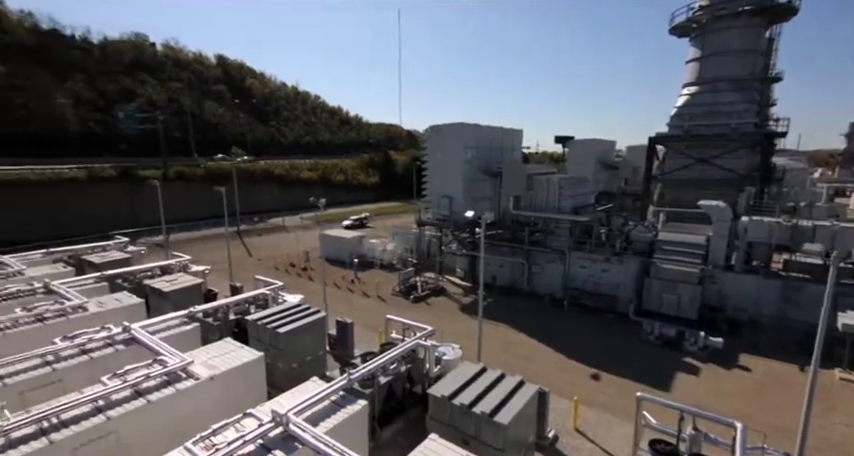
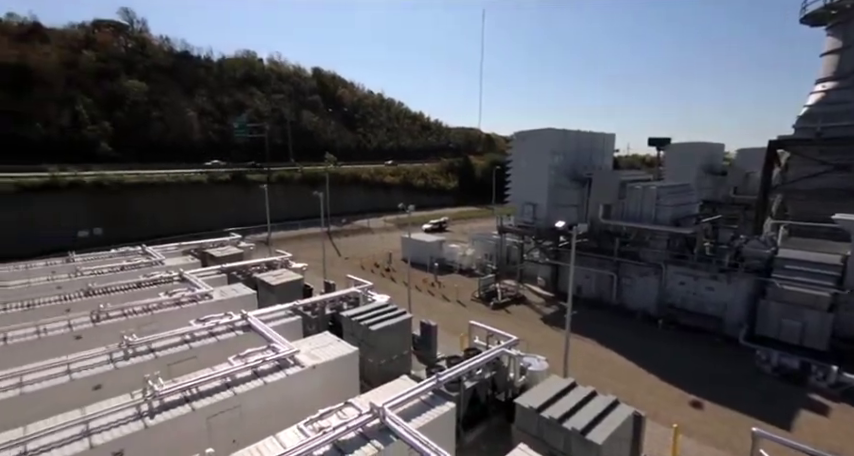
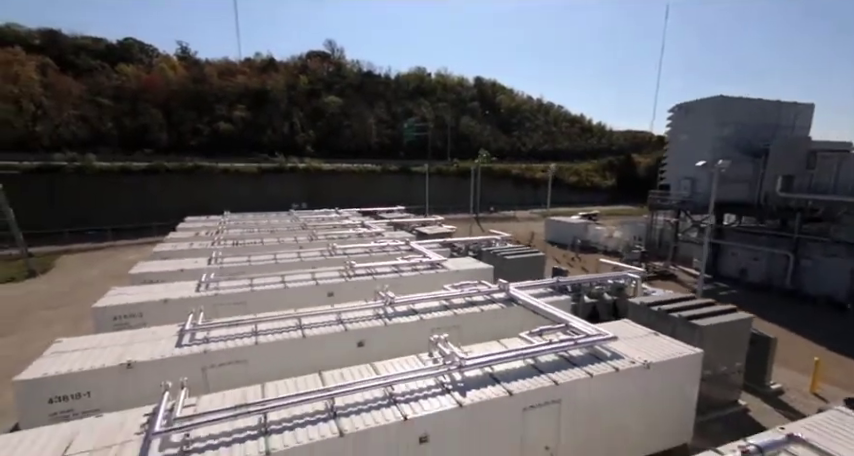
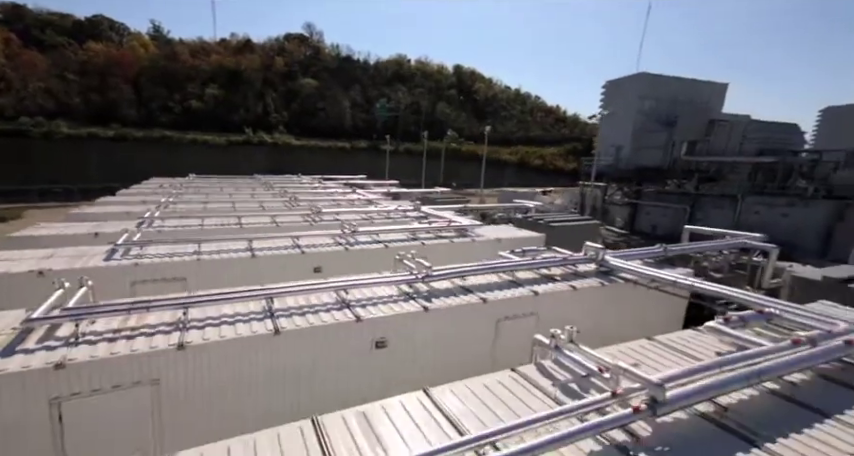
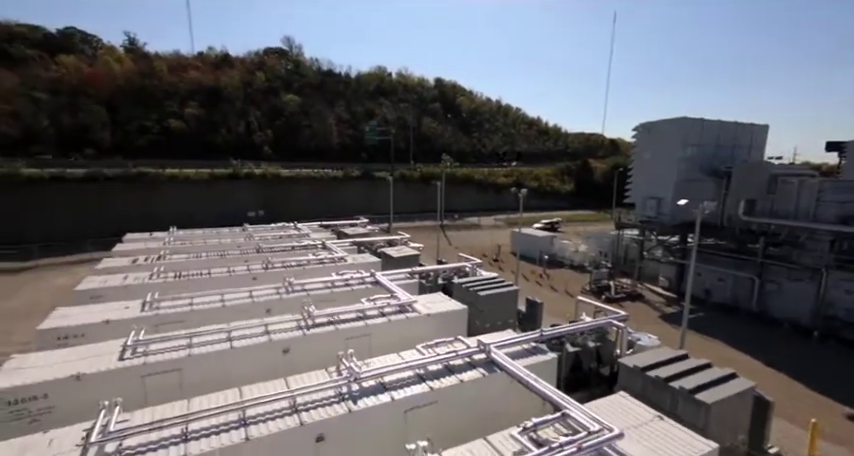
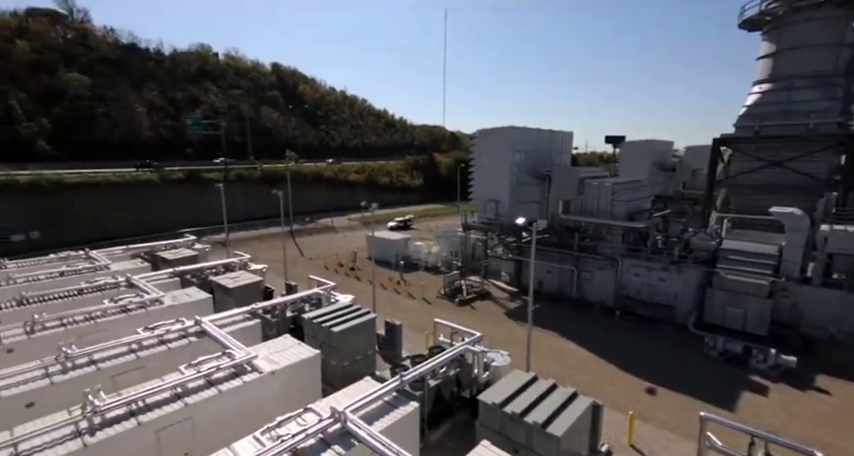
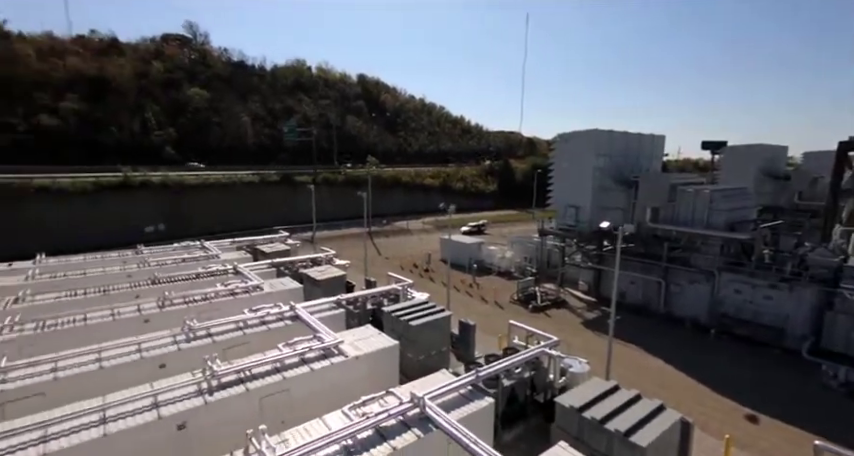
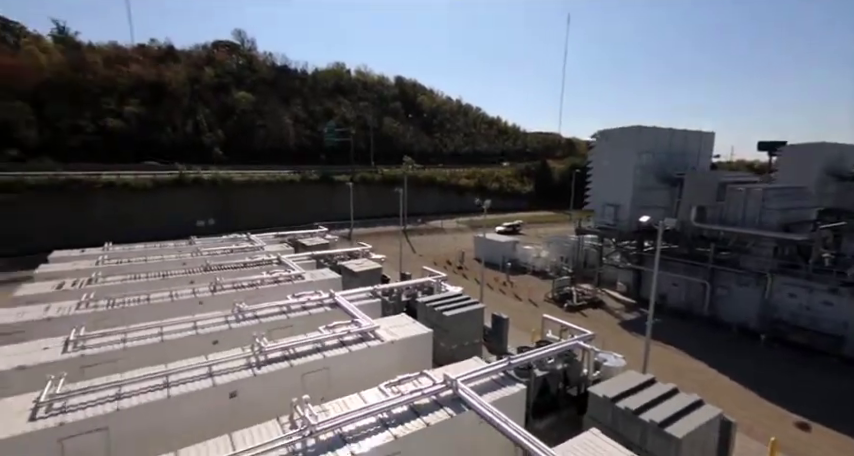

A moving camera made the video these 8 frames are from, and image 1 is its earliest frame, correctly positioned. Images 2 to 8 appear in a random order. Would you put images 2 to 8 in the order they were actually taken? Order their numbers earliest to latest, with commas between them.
6, 2, 7, 8, 5, 3, 4
